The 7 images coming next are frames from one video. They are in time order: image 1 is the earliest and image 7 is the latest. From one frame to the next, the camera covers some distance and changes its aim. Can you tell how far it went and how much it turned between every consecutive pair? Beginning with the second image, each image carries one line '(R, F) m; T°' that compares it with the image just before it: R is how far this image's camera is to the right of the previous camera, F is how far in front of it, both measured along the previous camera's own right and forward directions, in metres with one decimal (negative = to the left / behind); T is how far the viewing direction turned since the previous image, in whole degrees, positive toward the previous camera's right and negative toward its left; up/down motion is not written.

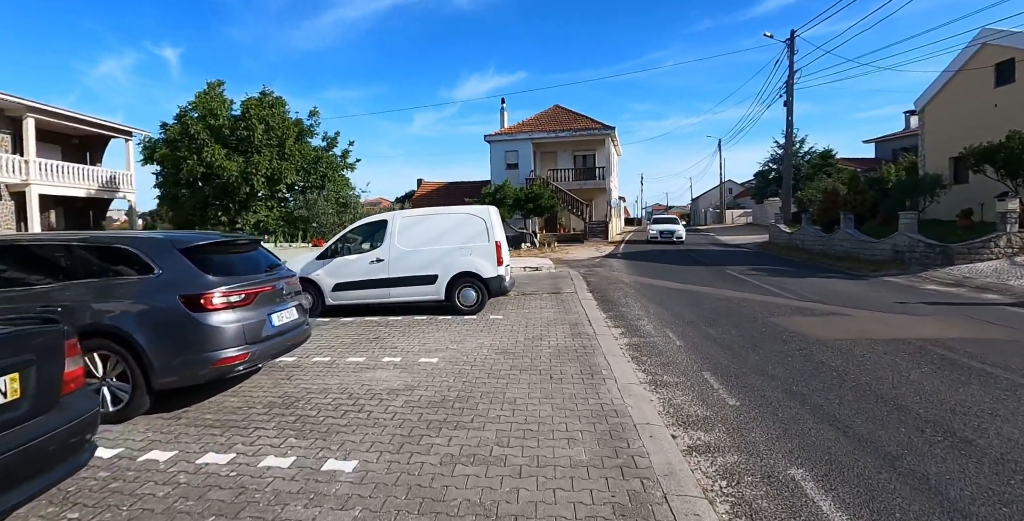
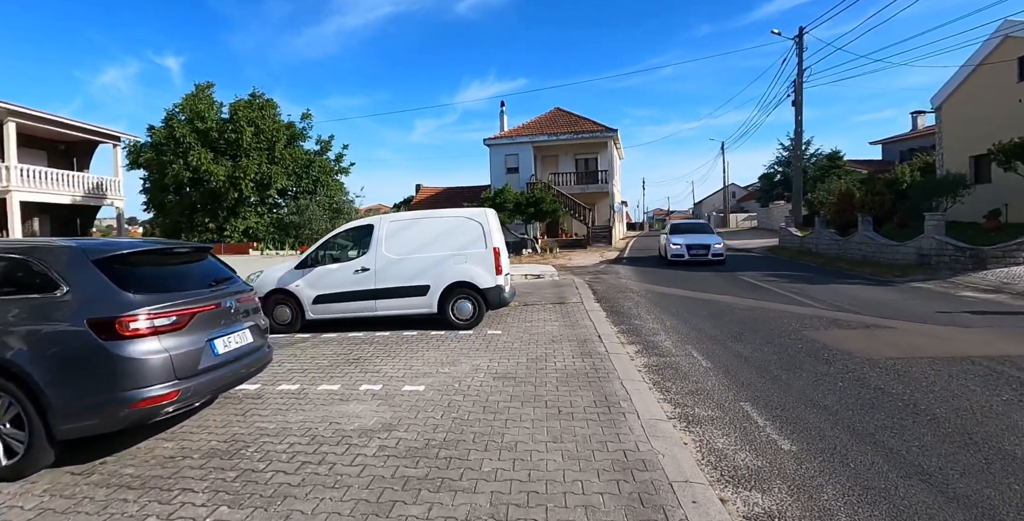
(0.0, +0.9) m; 0°
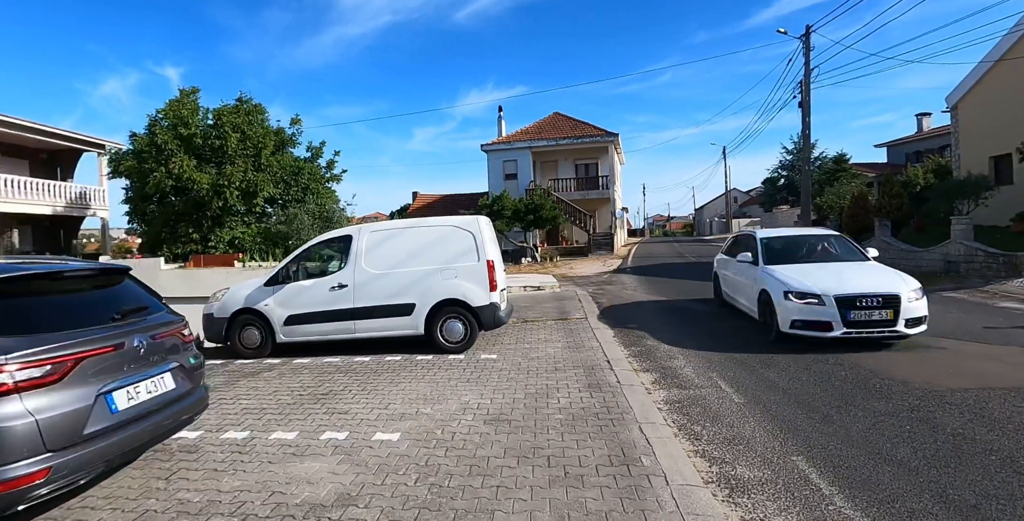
(+0.1, +1.0) m; 0°
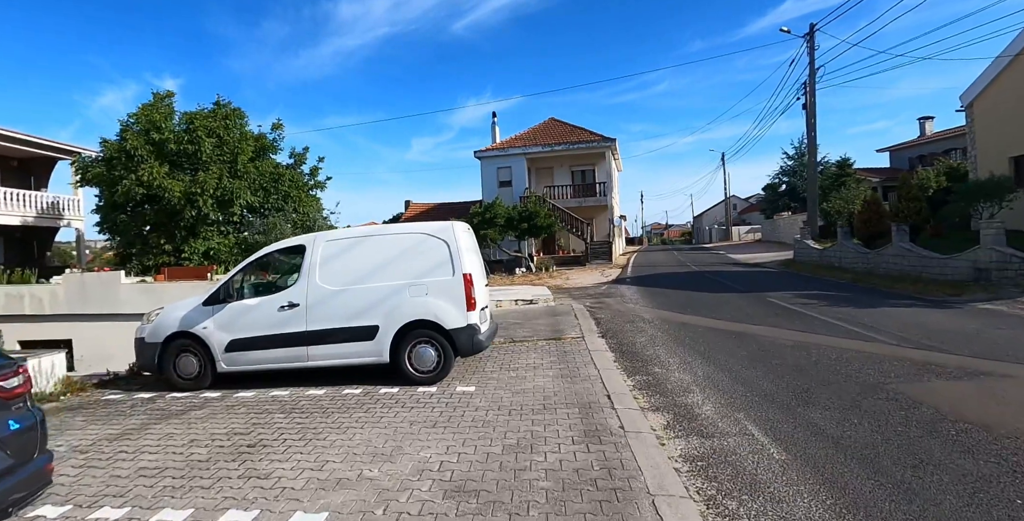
(+0.2, +1.1) m; 0°
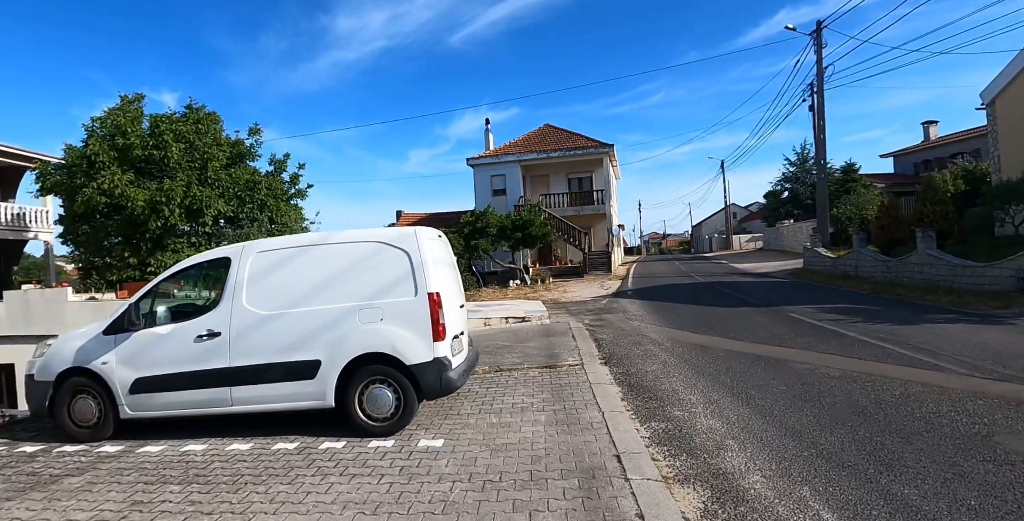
(+0.2, +1.3) m; 0°
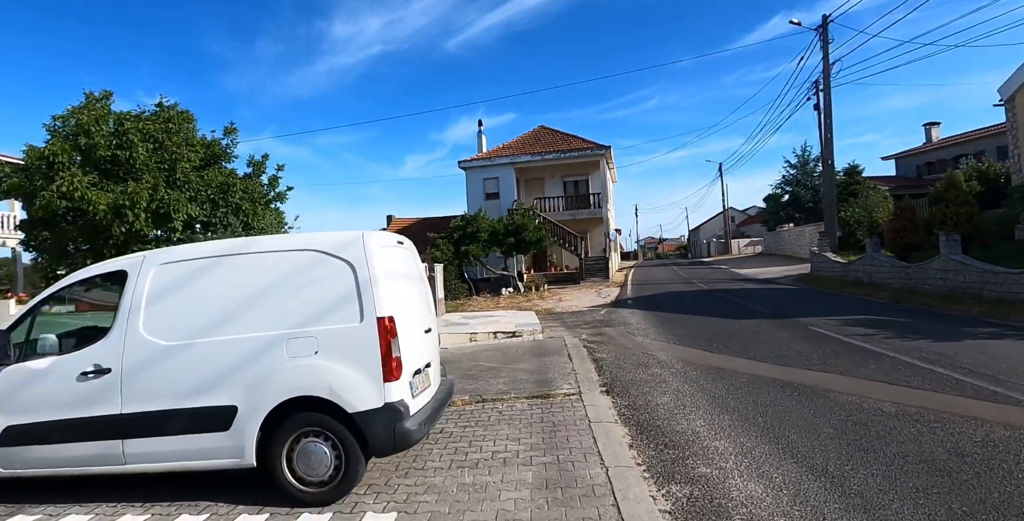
(+0.1, +1.1) m; 0°
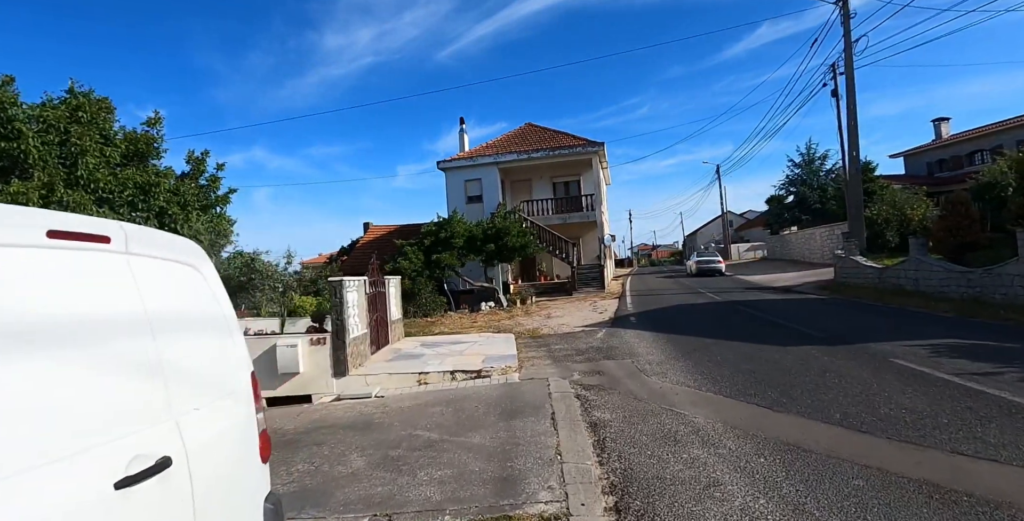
(+0.4, +2.7) m; +1°
